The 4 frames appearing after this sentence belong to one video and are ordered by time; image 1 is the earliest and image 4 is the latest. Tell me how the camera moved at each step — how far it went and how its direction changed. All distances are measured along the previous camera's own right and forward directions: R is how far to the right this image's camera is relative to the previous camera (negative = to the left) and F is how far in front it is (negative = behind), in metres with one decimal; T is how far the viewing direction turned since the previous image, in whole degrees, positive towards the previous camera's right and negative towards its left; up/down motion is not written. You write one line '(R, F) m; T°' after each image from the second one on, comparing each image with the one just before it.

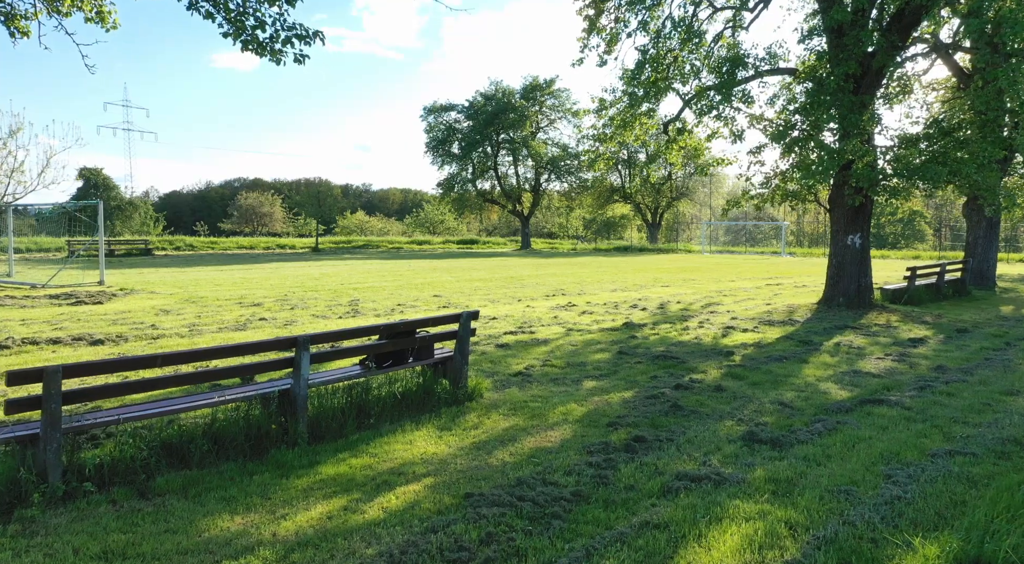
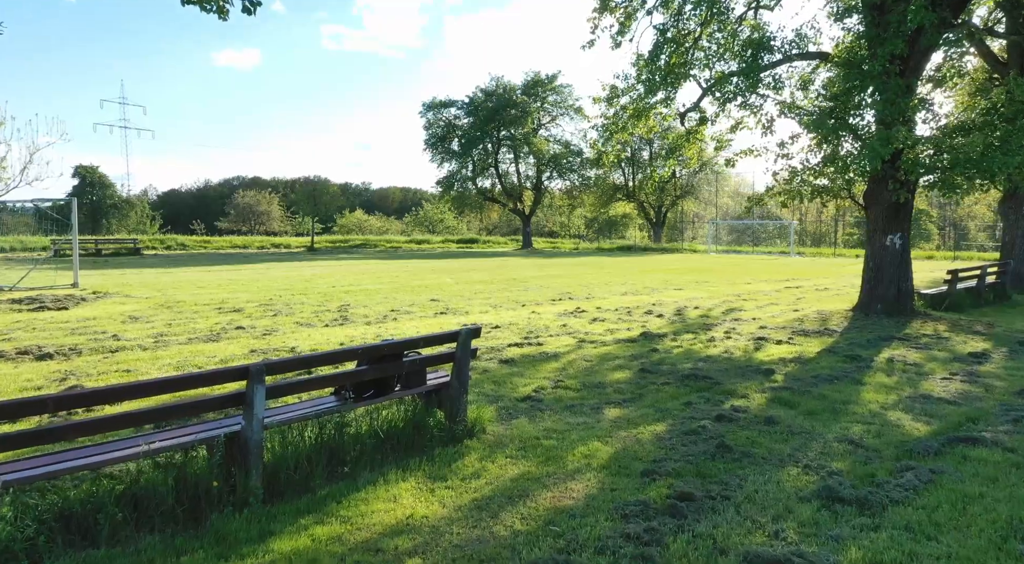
(-0.1, +1.2) m; 0°
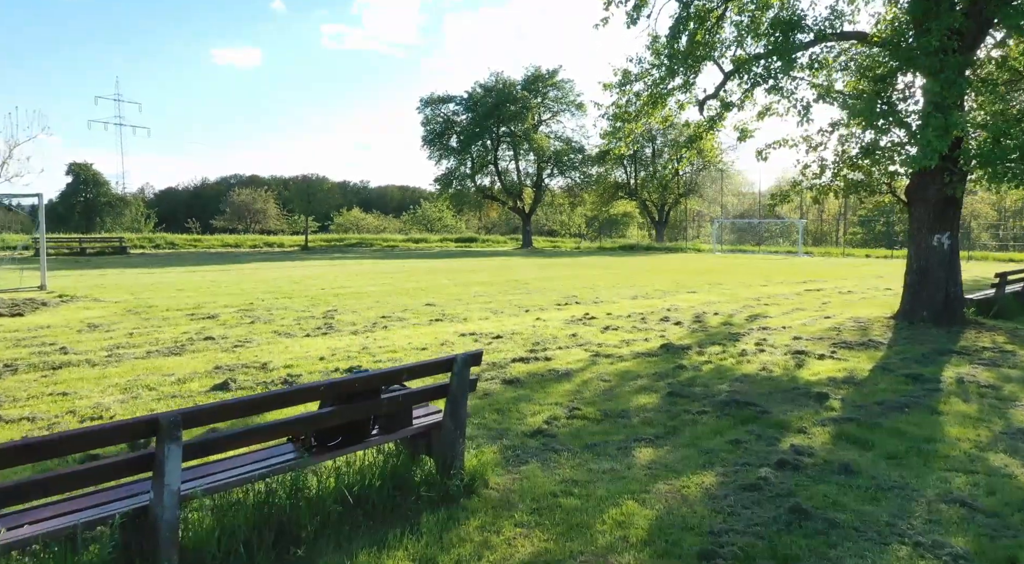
(-0.1, +1.2) m; 0°
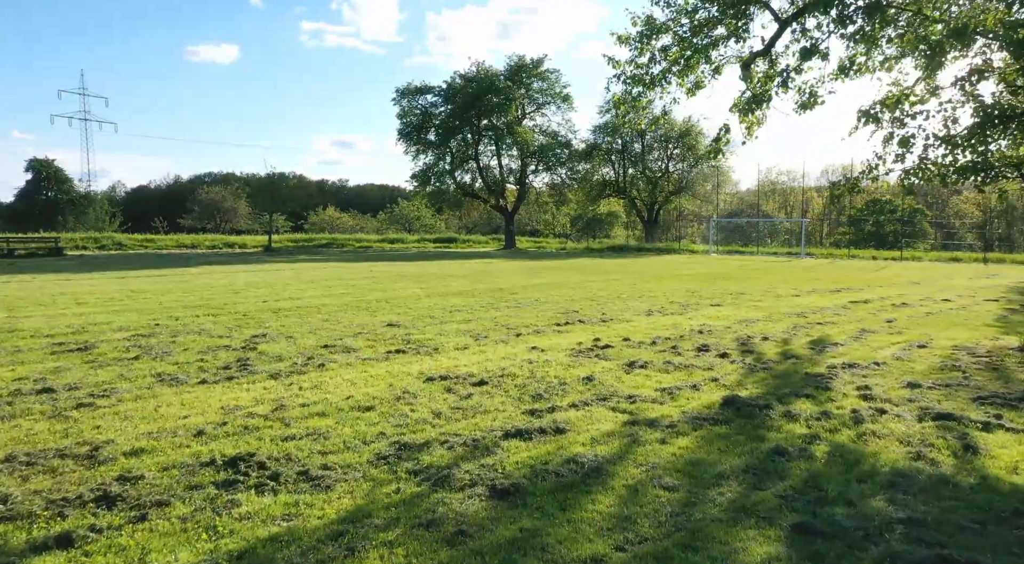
(-0.1, +3.2) m; +2°
